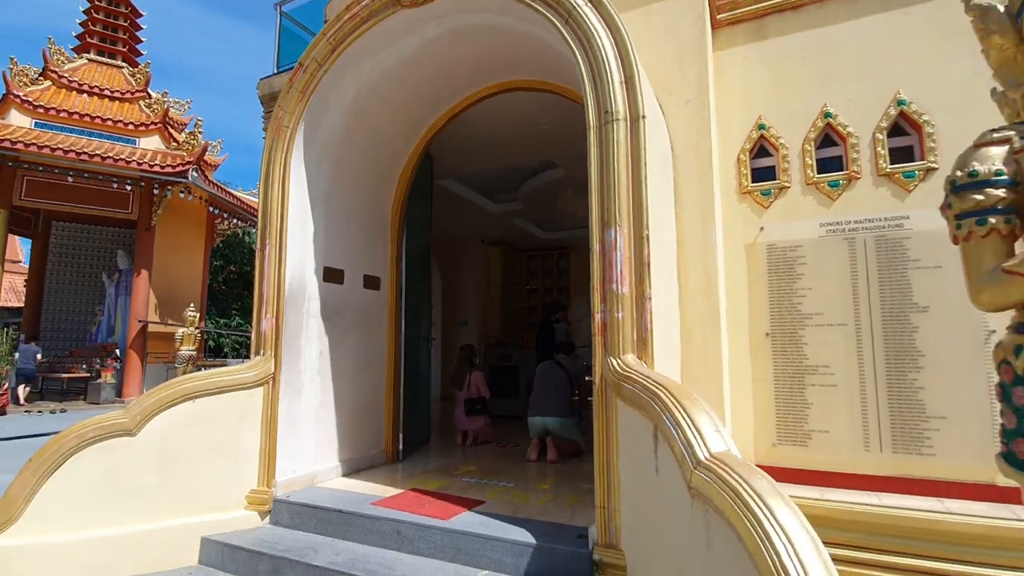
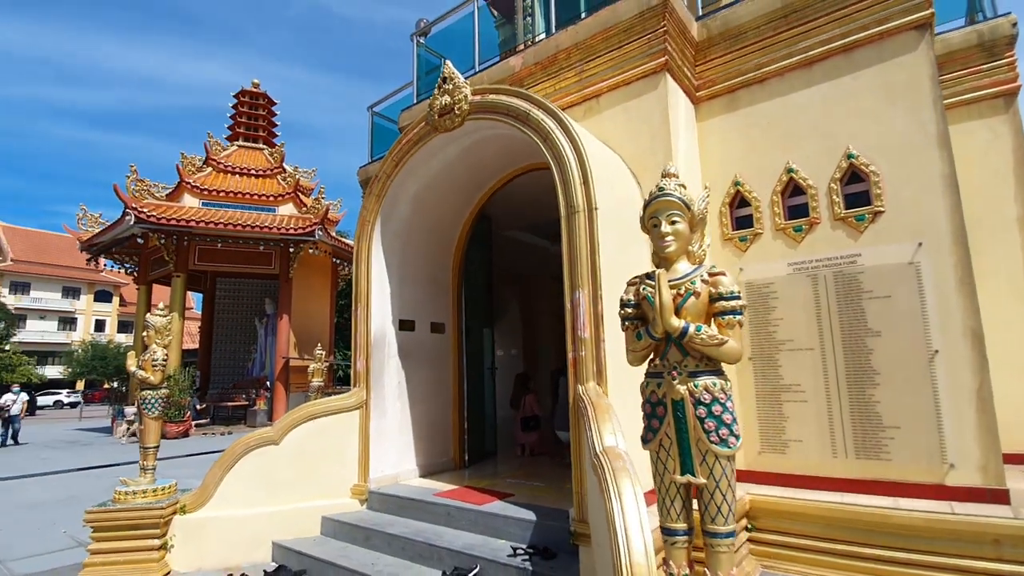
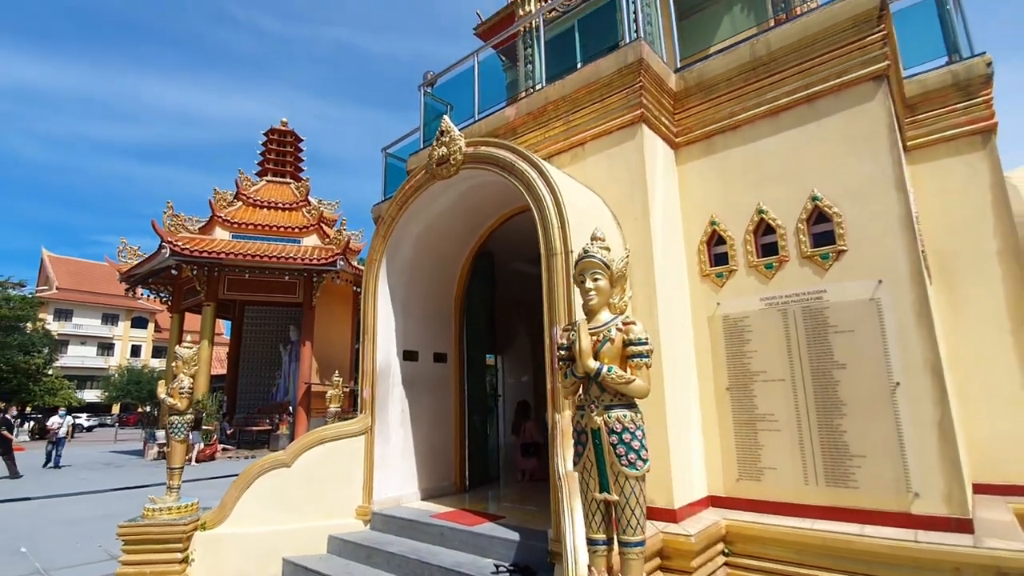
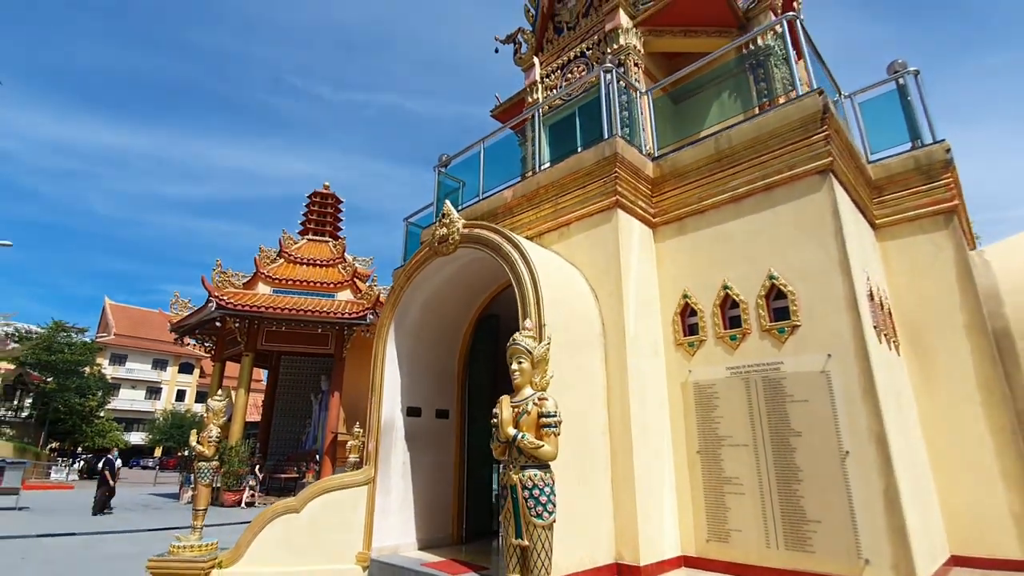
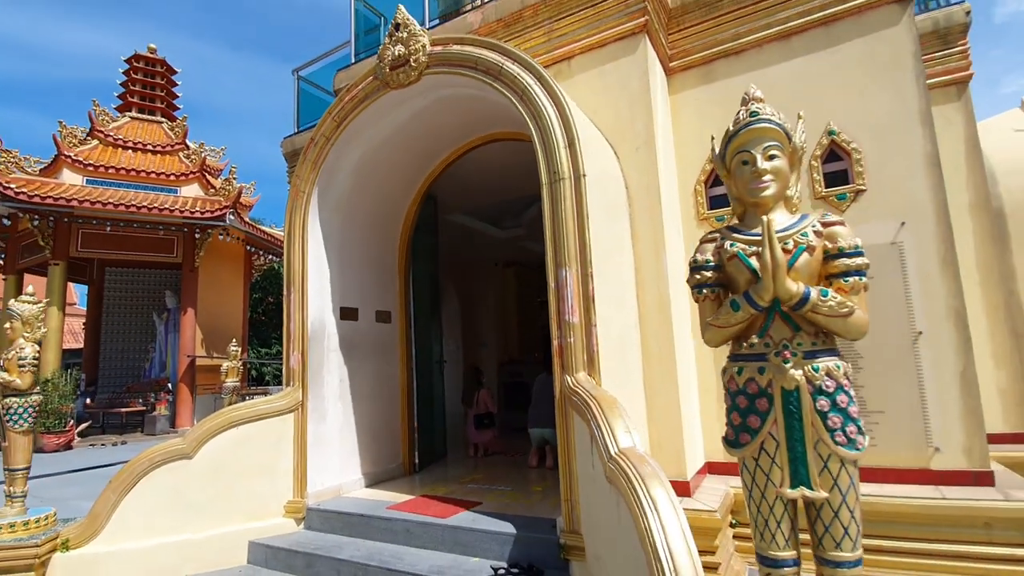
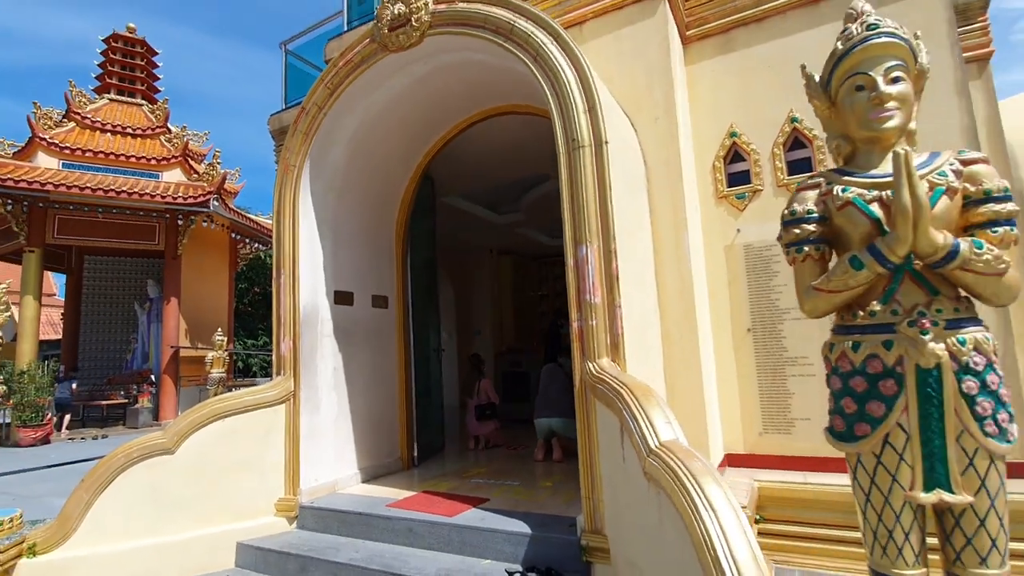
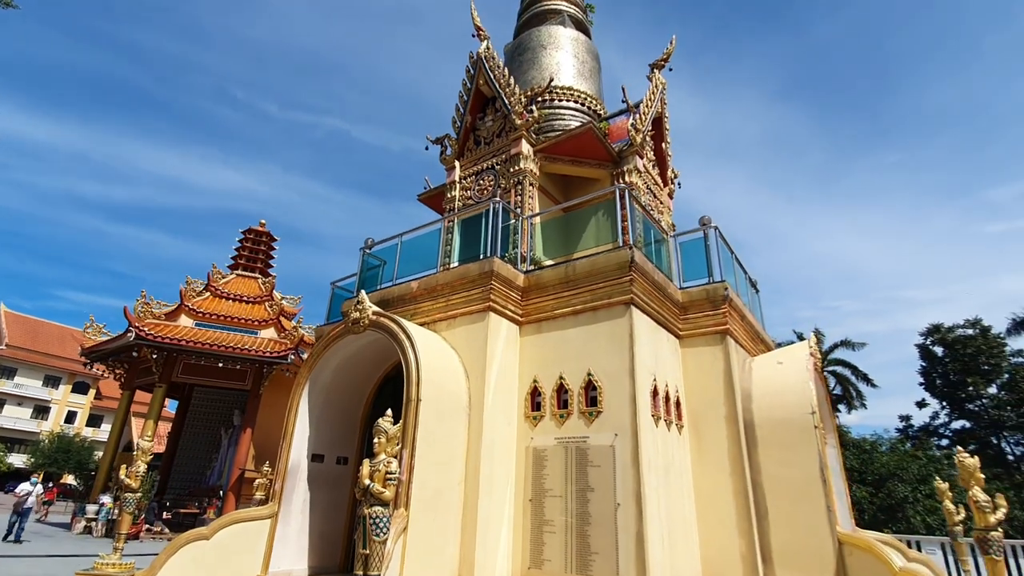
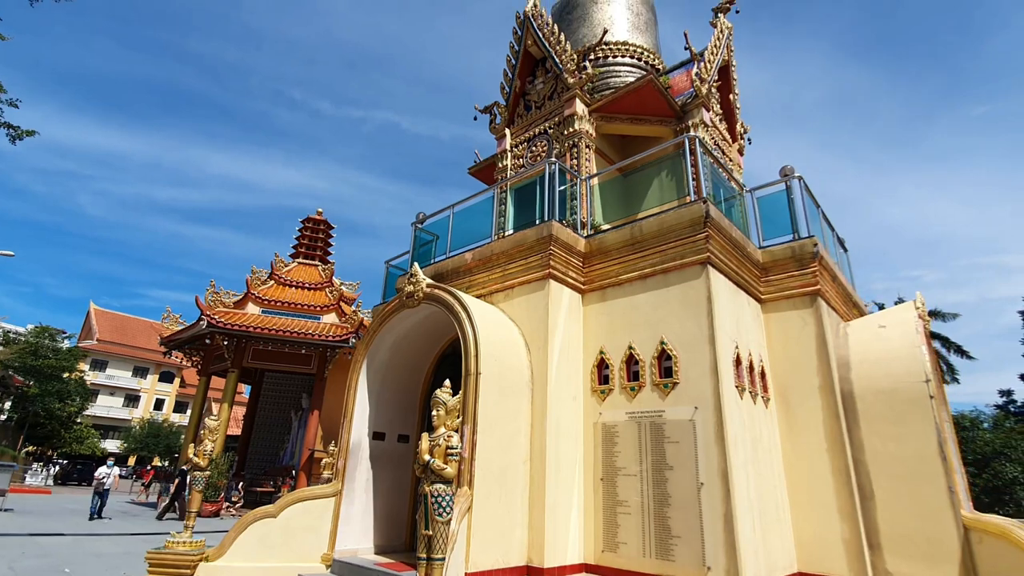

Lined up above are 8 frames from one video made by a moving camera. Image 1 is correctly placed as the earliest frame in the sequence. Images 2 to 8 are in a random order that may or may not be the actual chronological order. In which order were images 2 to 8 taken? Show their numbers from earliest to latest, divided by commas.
6, 5, 2, 3, 4, 8, 7
